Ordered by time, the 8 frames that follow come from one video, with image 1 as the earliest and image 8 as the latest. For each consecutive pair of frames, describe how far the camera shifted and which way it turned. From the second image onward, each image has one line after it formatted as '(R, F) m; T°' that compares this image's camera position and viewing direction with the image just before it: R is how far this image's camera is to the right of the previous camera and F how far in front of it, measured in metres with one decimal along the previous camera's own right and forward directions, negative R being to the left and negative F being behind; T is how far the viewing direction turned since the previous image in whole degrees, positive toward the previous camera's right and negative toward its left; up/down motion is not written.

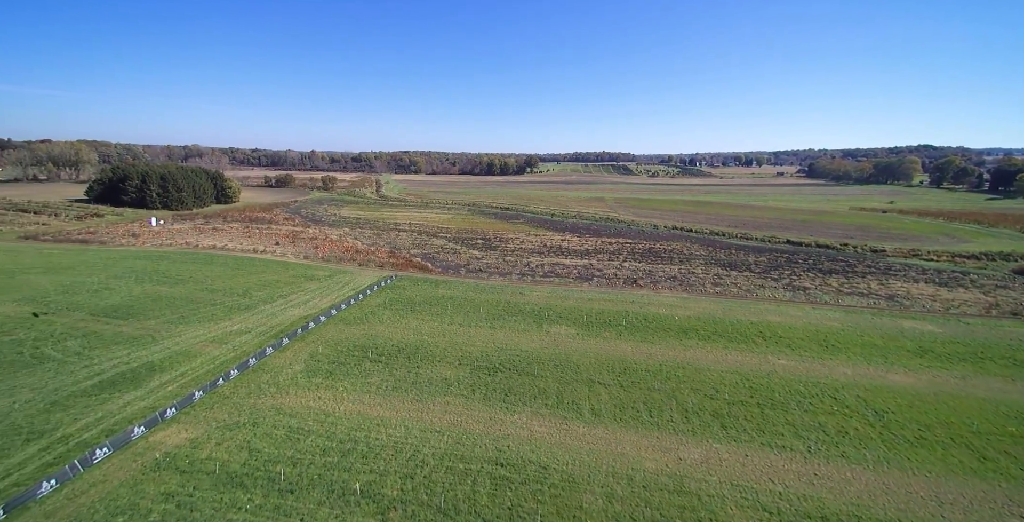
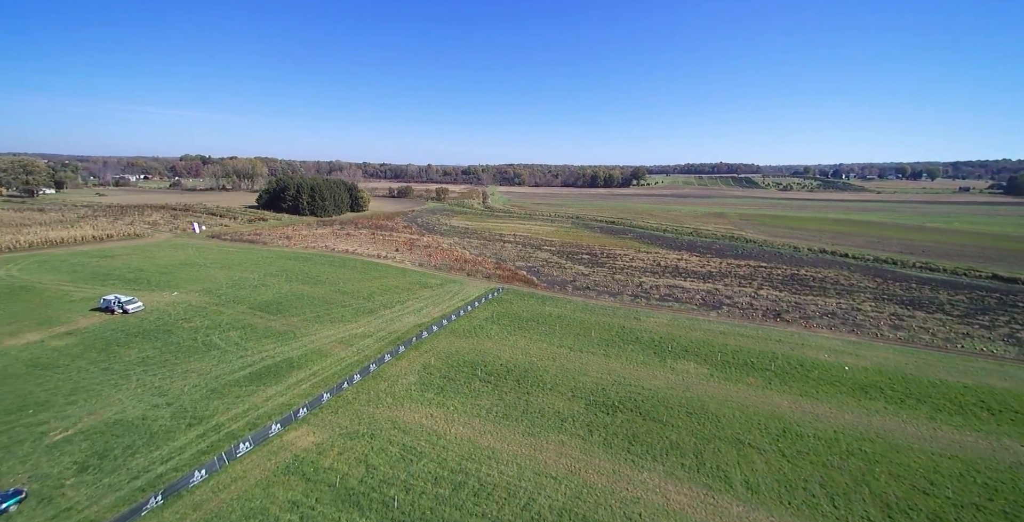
(-0.7, +1.0) m; -14°
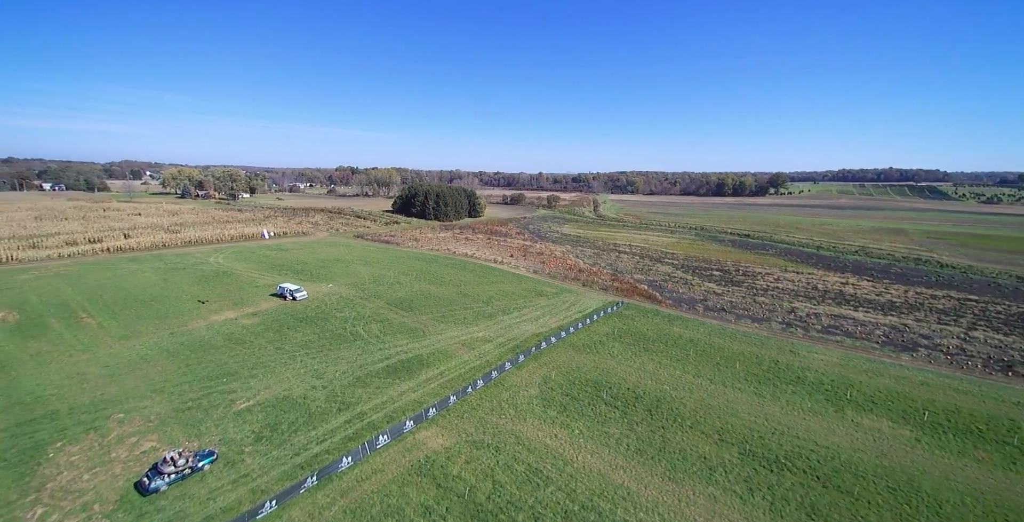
(-0.8, +0.6) m; -15°
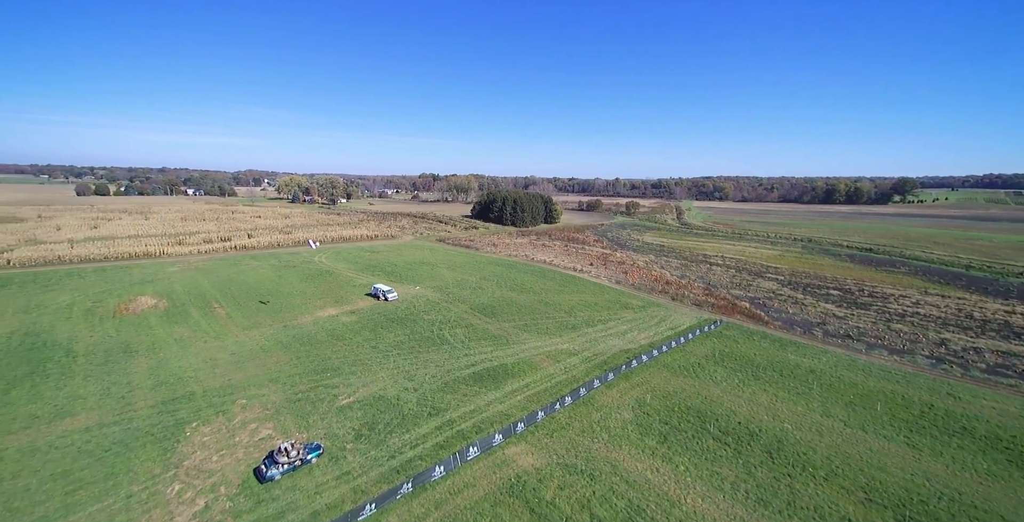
(-0.7, +0.4) m; -10°
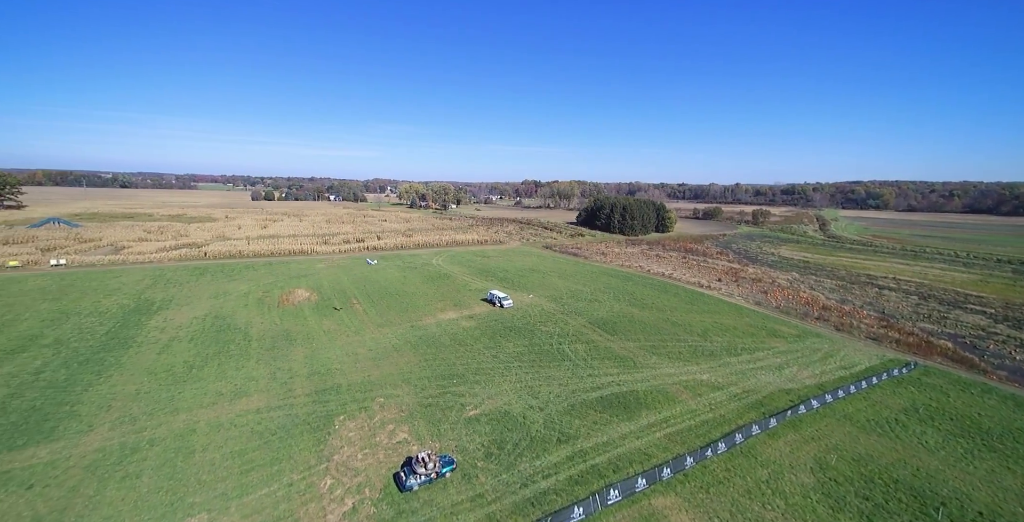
(-1.3, +0.9) m; -14°
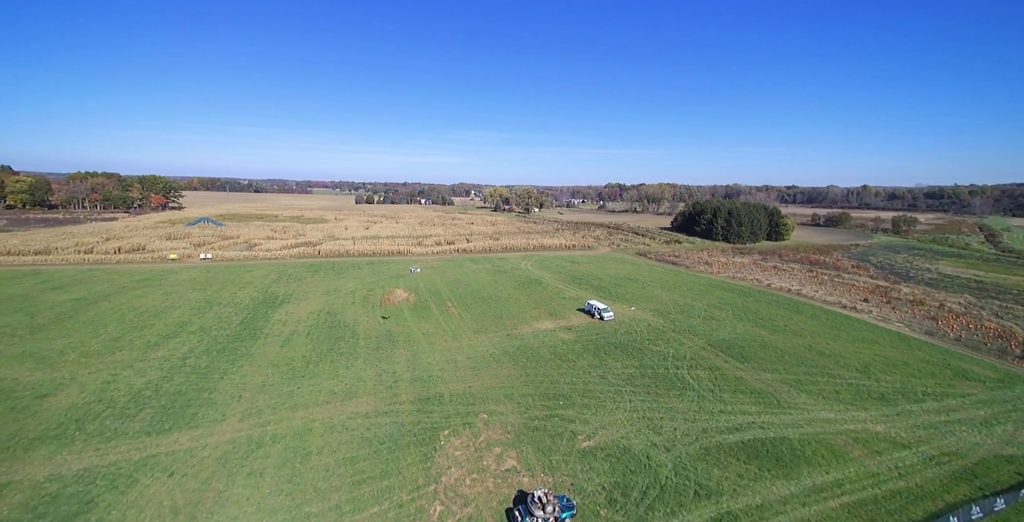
(-1.4, +1.4) m; -11°
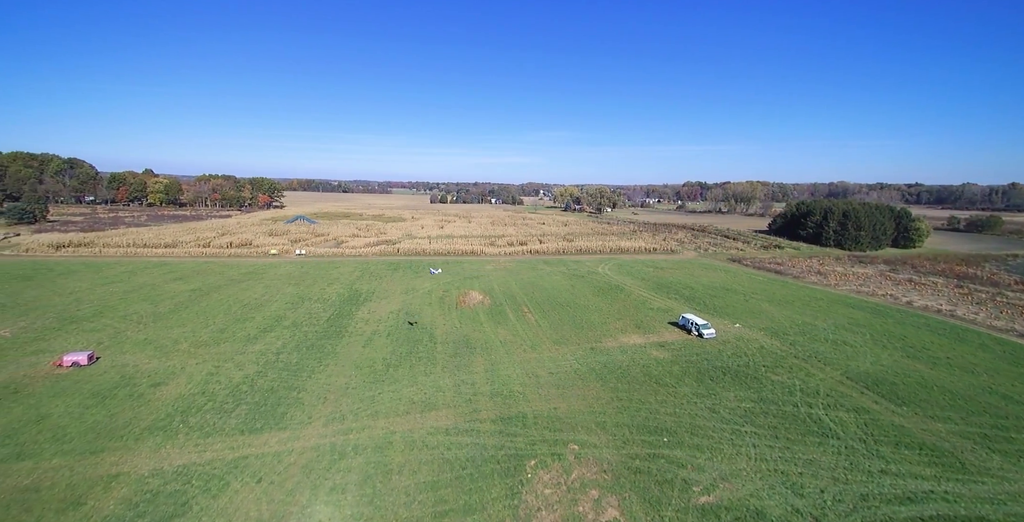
(-1.1, +1.8) m; -9°
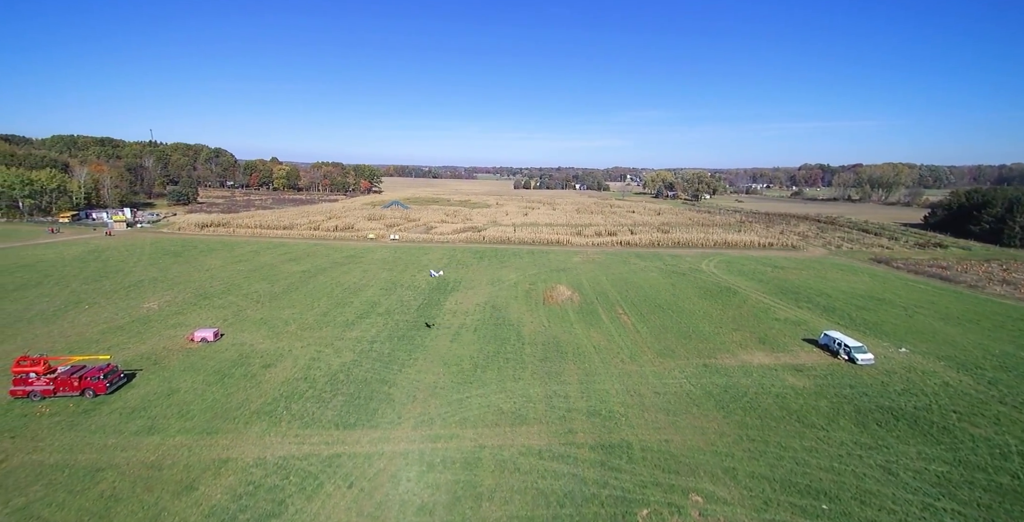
(-1.0, +2.1) m; -11°
